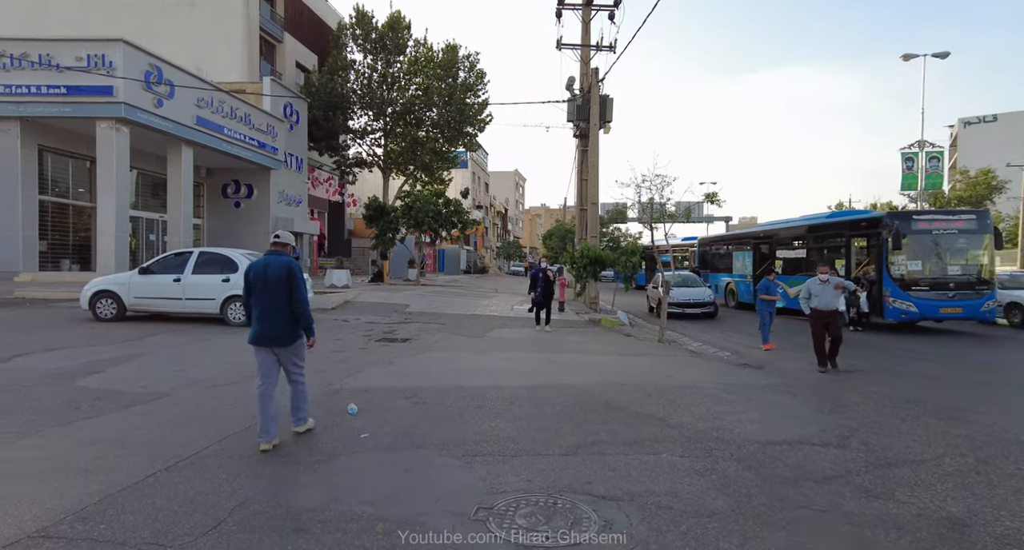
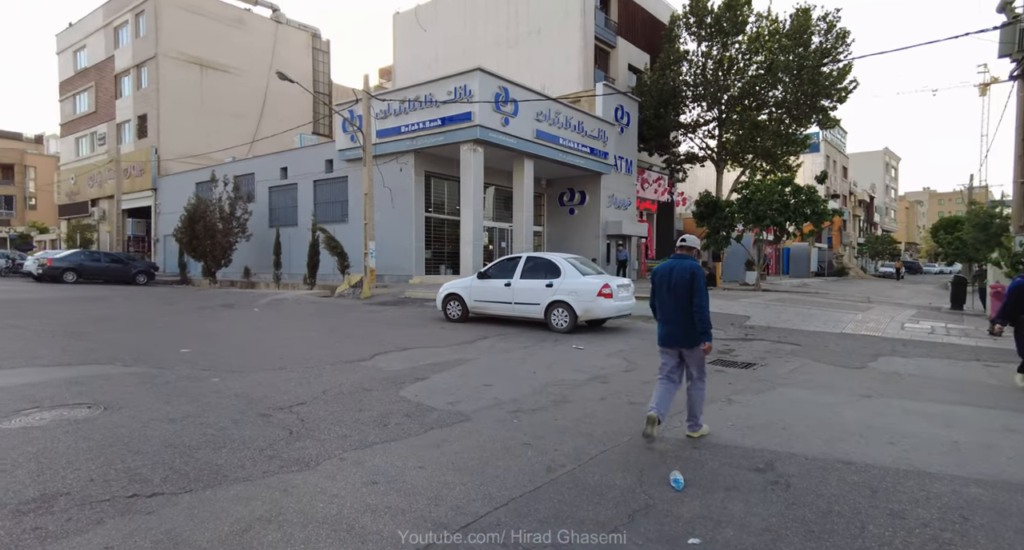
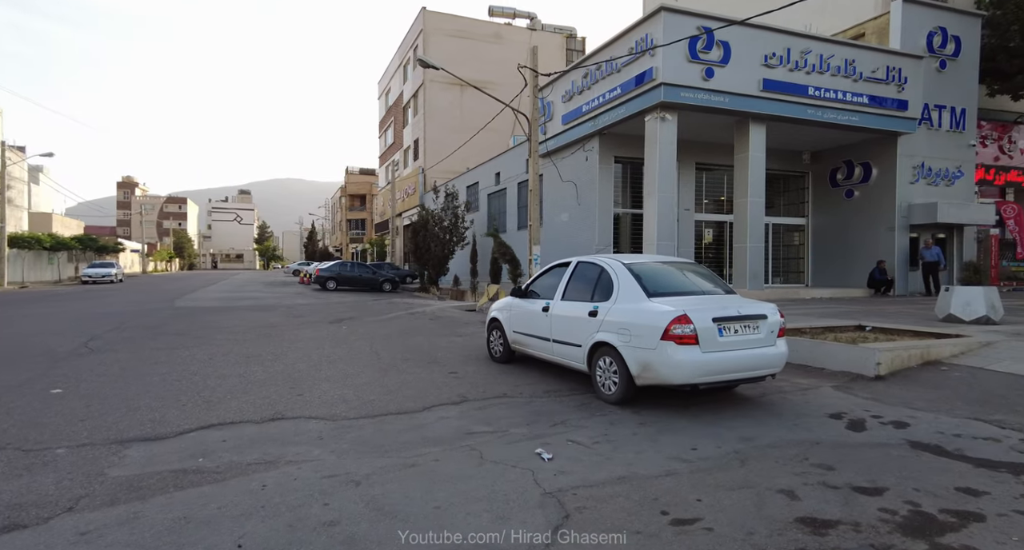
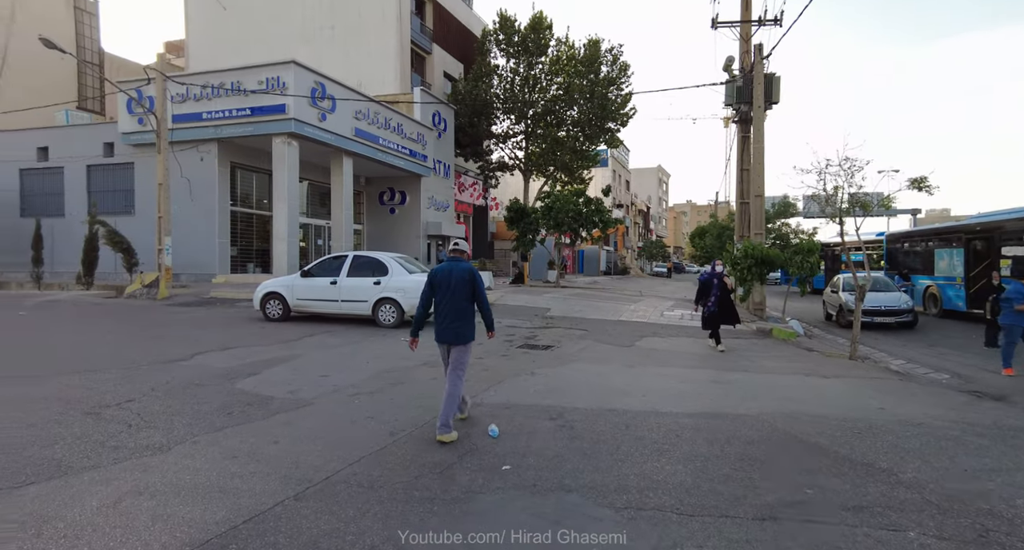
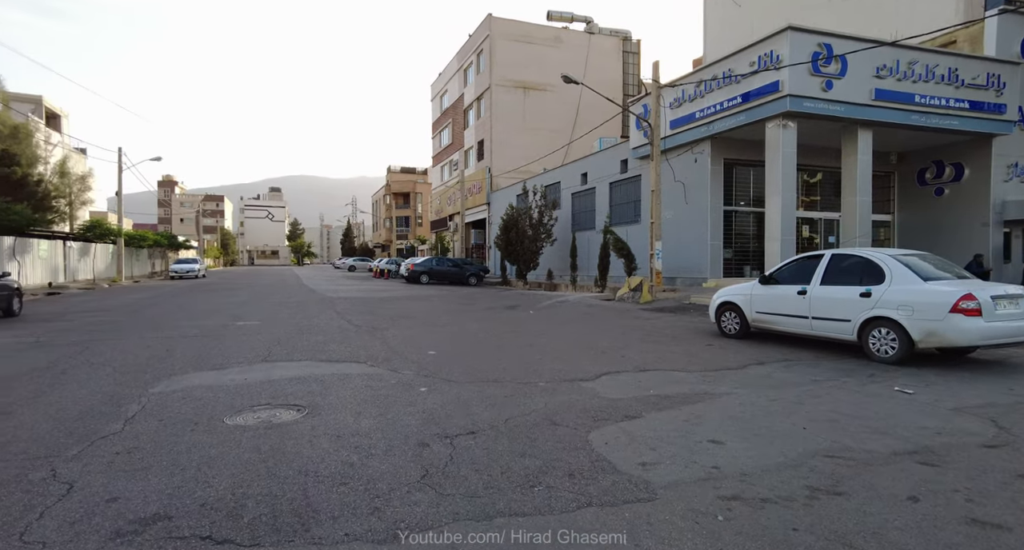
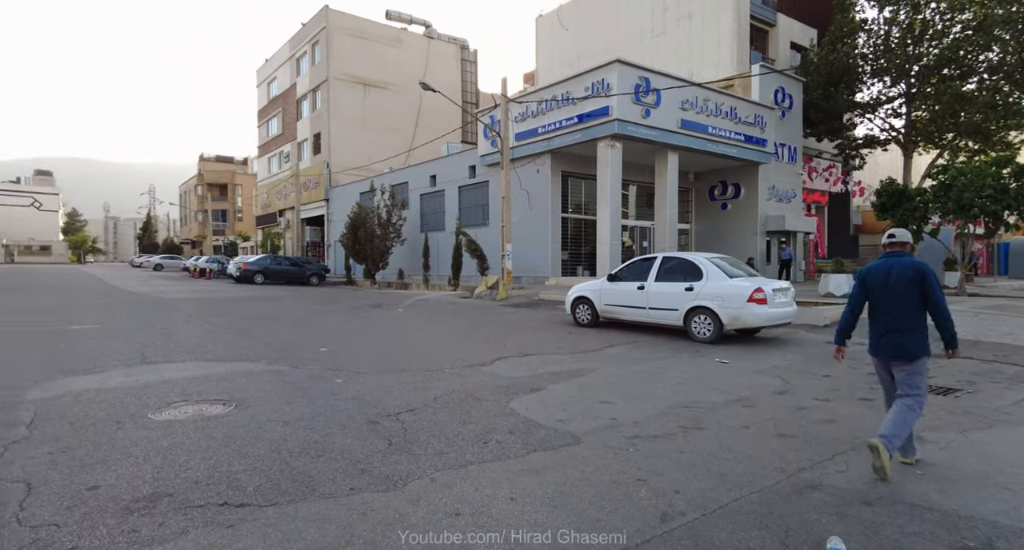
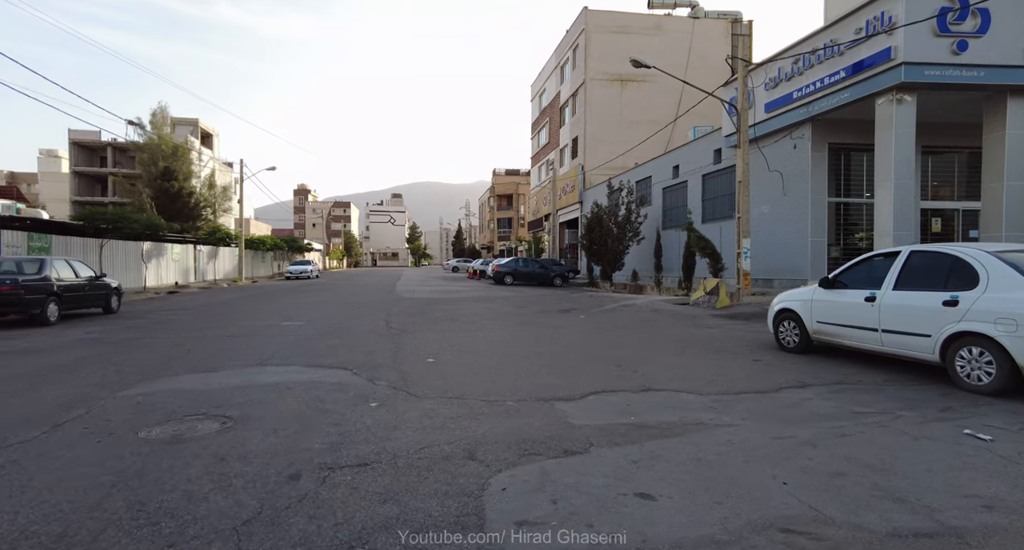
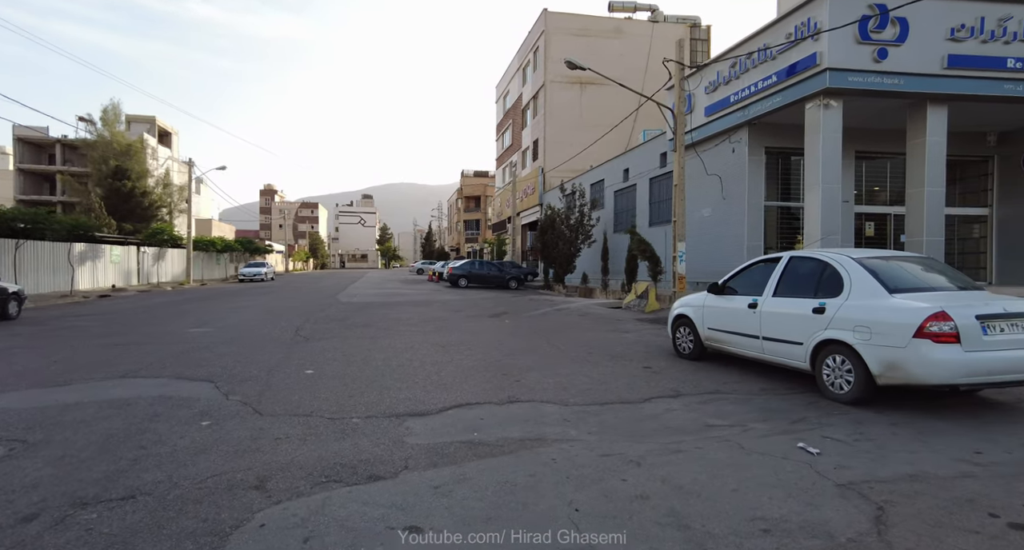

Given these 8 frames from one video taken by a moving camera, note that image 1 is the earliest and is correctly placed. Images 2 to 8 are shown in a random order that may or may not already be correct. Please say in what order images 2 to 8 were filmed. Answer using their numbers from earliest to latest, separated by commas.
4, 2, 6, 5, 7, 8, 3
